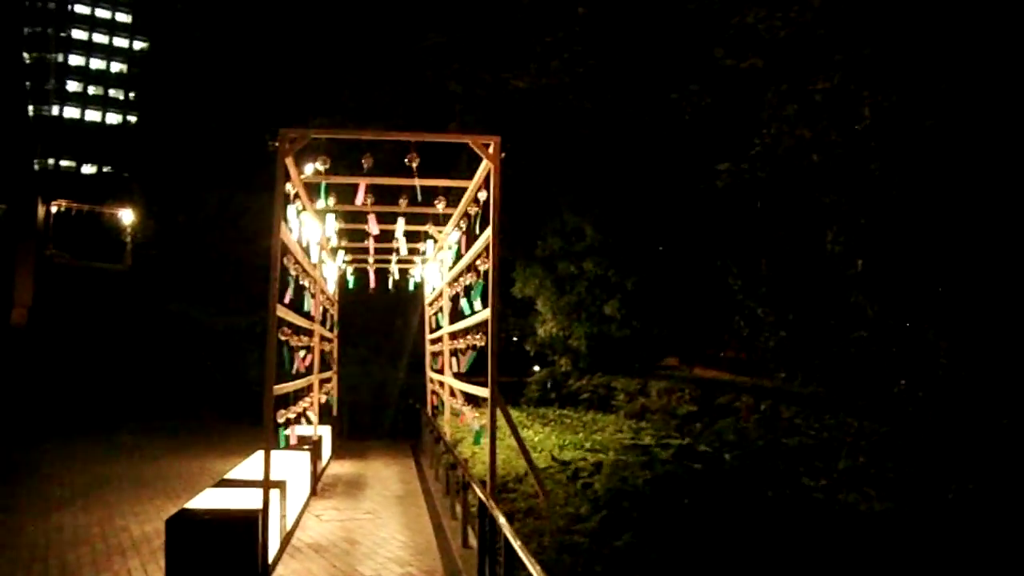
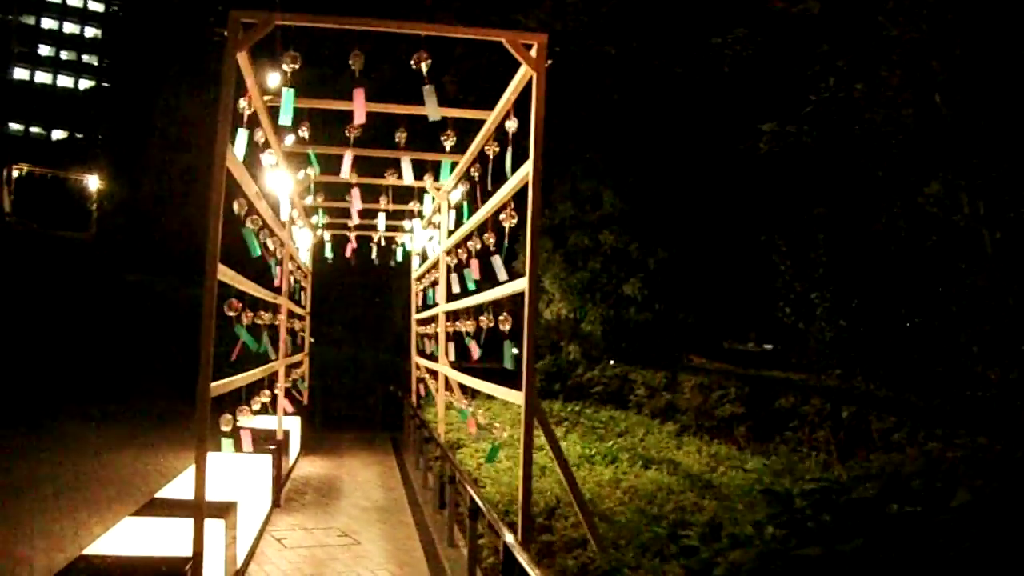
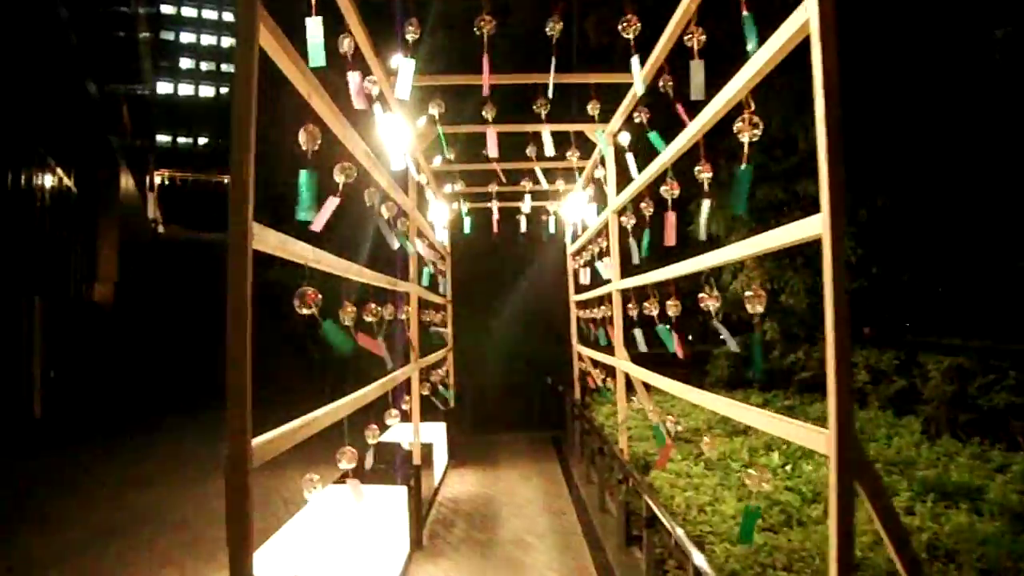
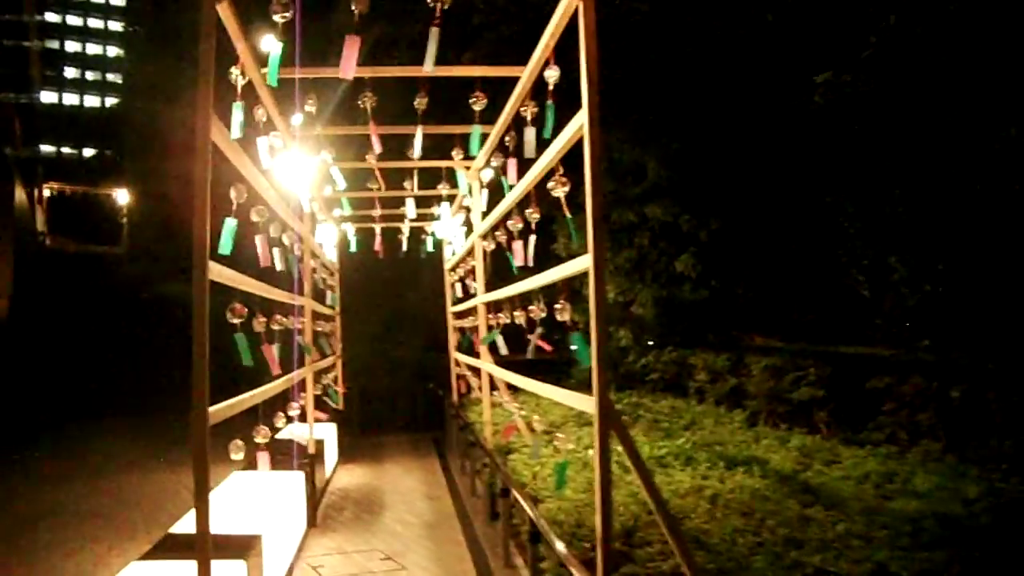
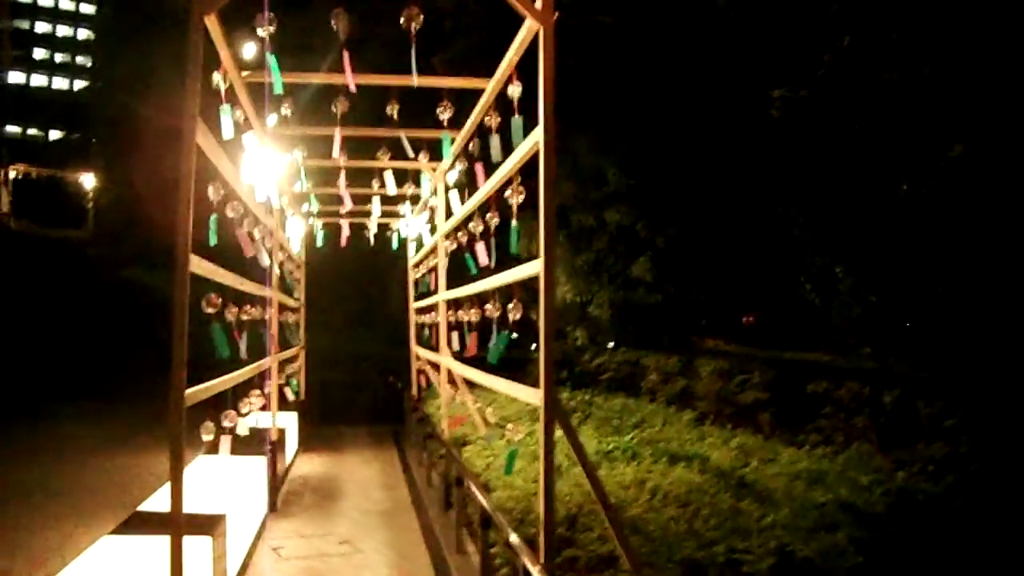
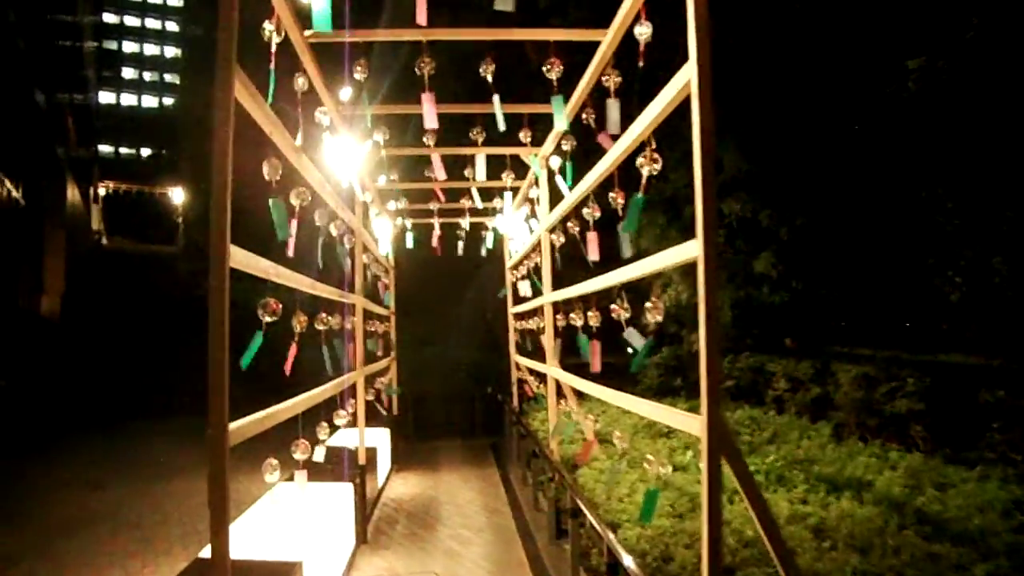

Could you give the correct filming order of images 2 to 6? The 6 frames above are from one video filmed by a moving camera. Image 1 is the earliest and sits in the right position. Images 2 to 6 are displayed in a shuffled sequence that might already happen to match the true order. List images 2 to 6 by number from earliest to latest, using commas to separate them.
2, 5, 4, 6, 3
